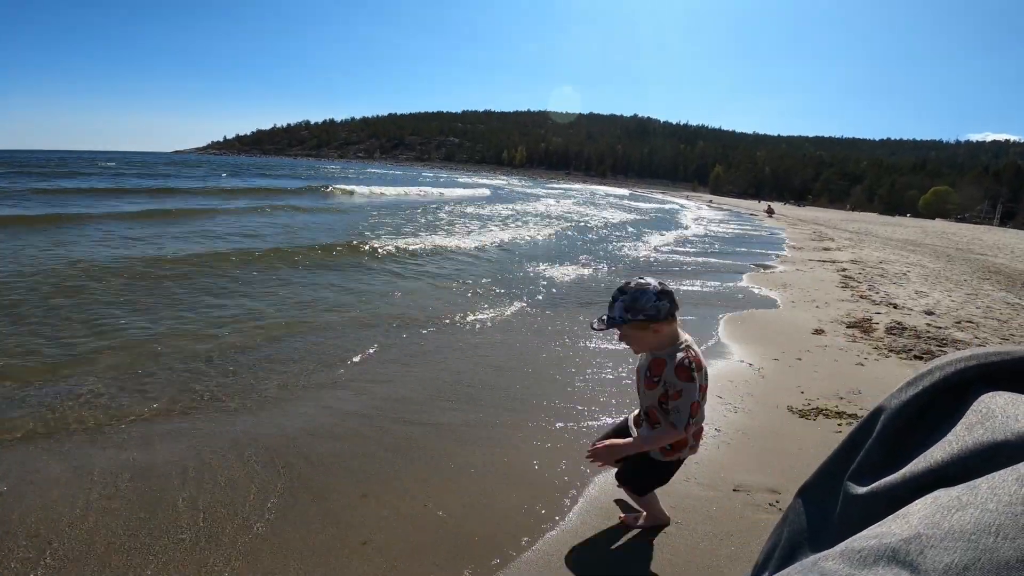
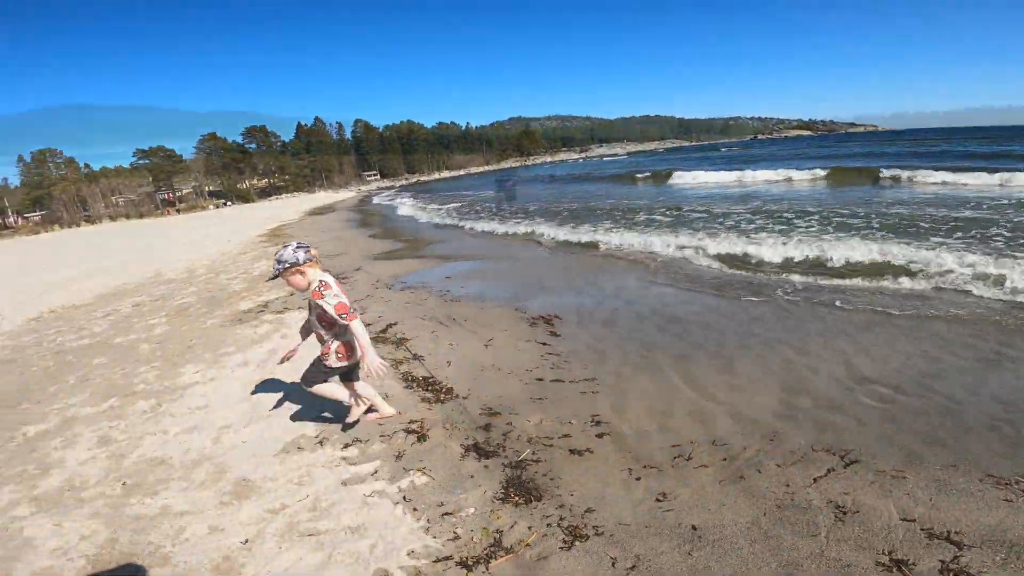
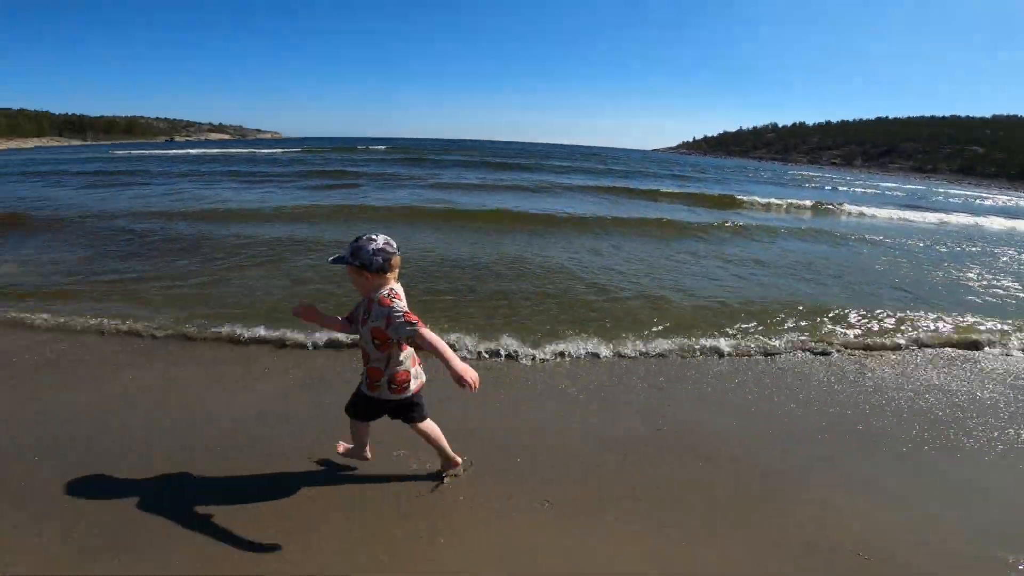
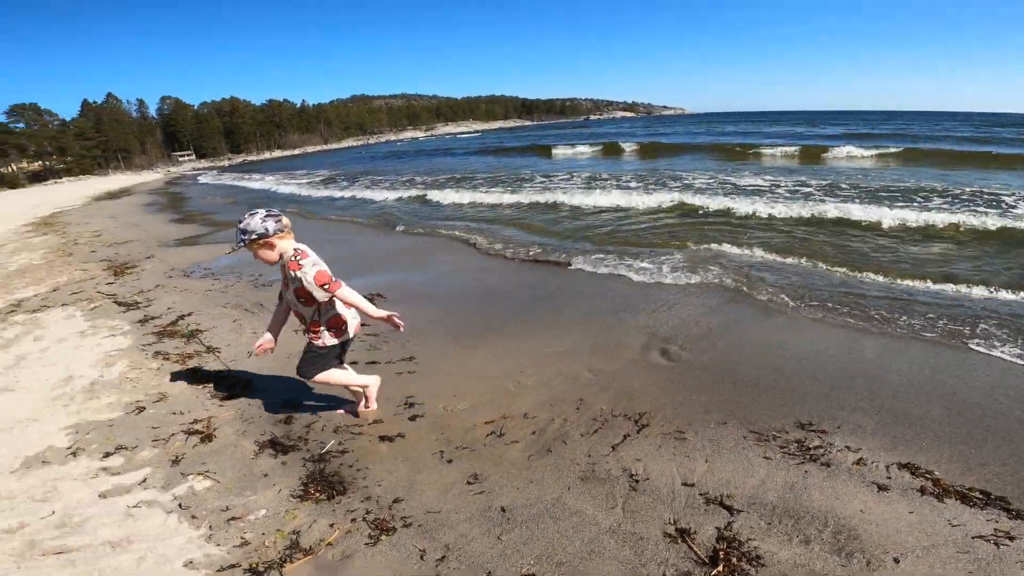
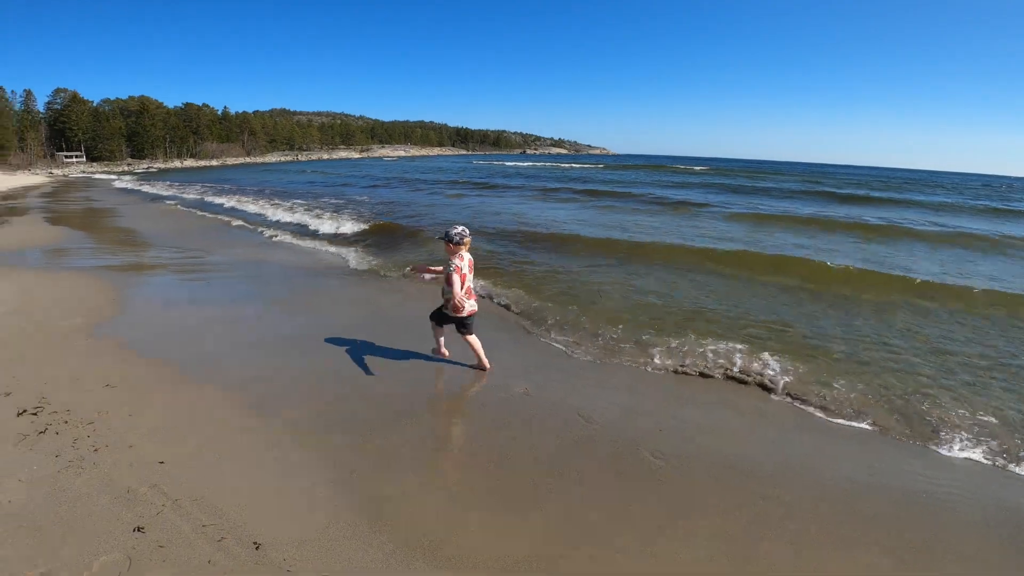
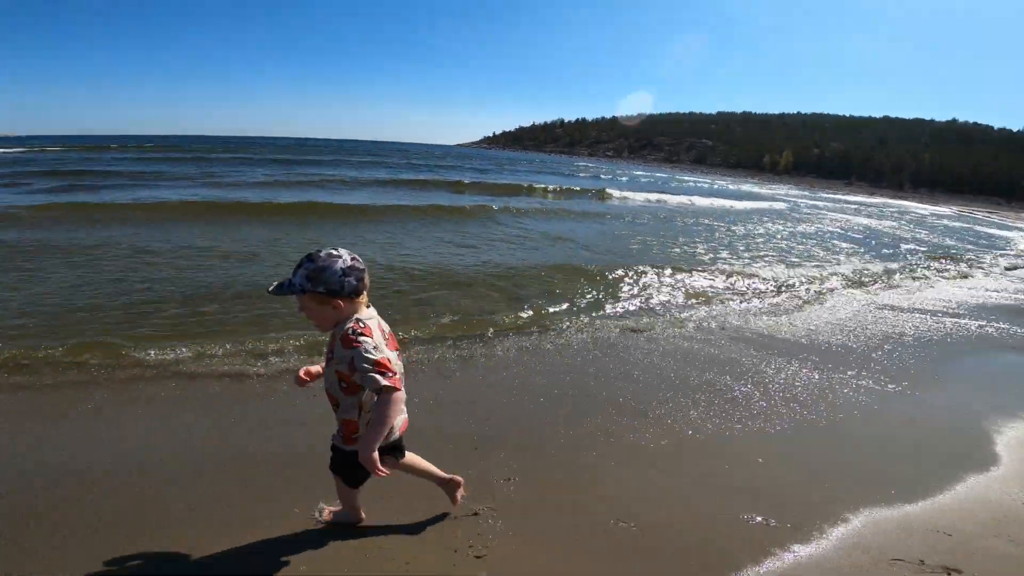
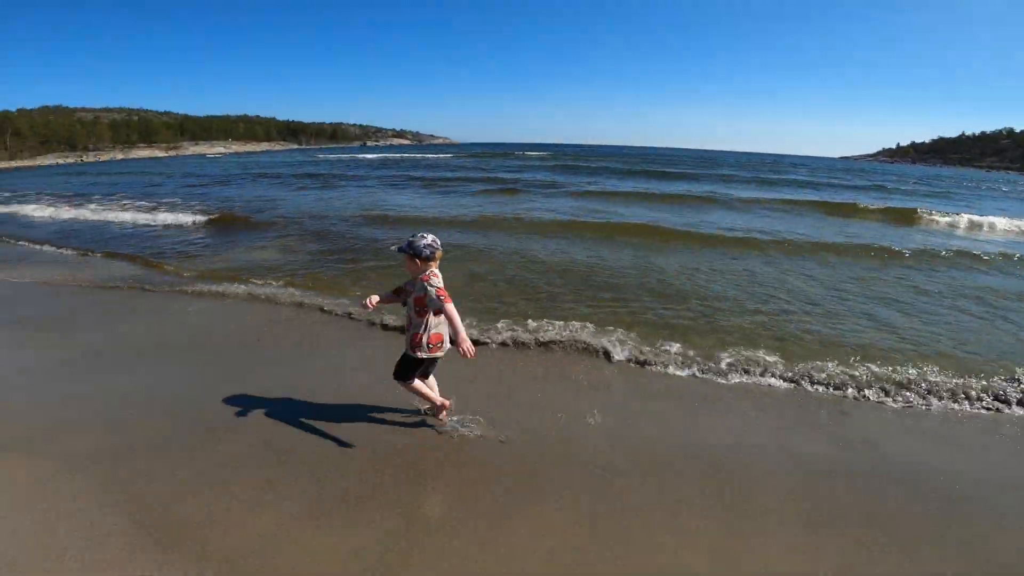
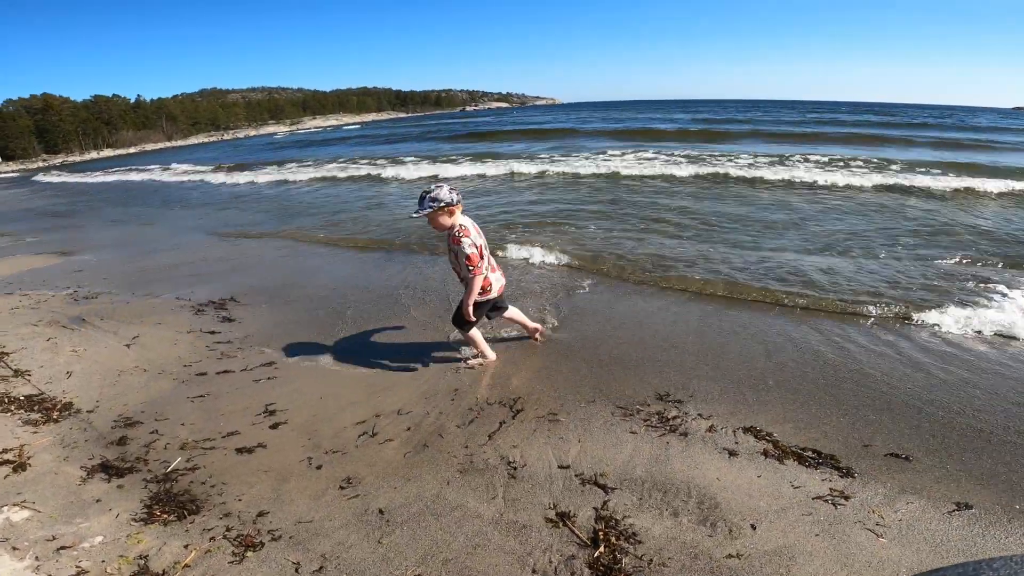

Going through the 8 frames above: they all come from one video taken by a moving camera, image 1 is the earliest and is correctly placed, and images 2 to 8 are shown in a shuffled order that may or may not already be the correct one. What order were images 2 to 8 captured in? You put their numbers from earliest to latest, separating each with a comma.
6, 3, 7, 5, 8, 4, 2
